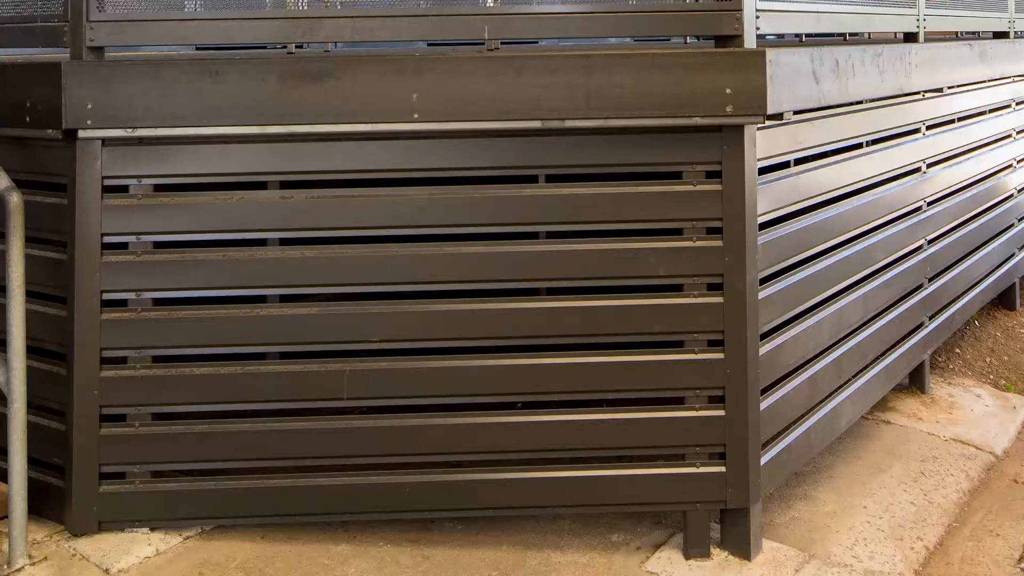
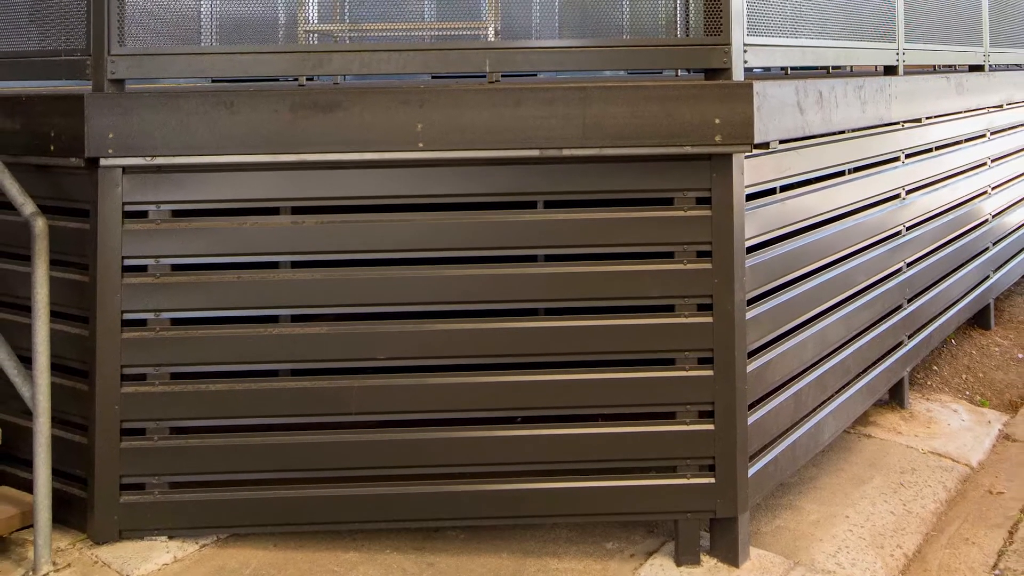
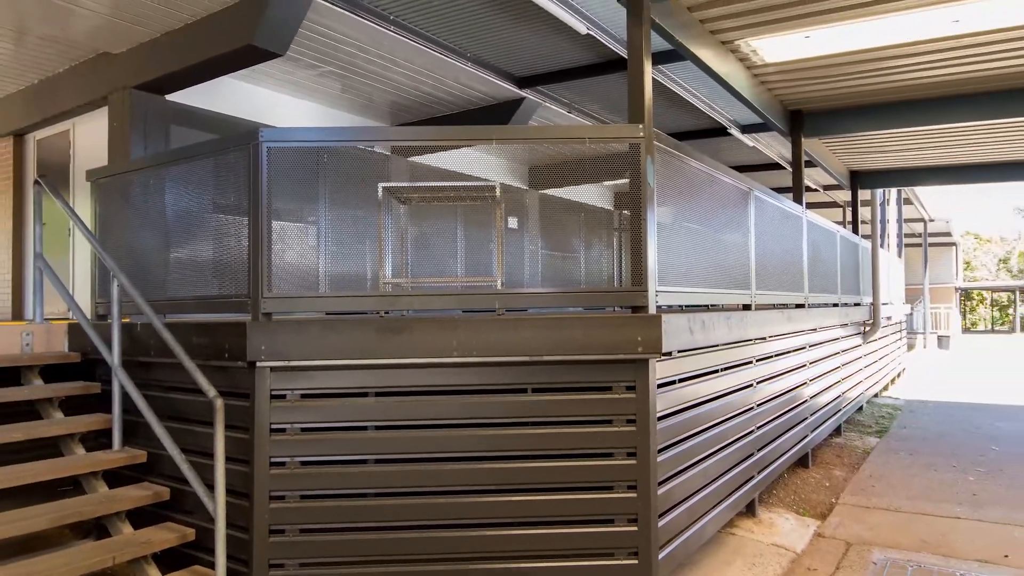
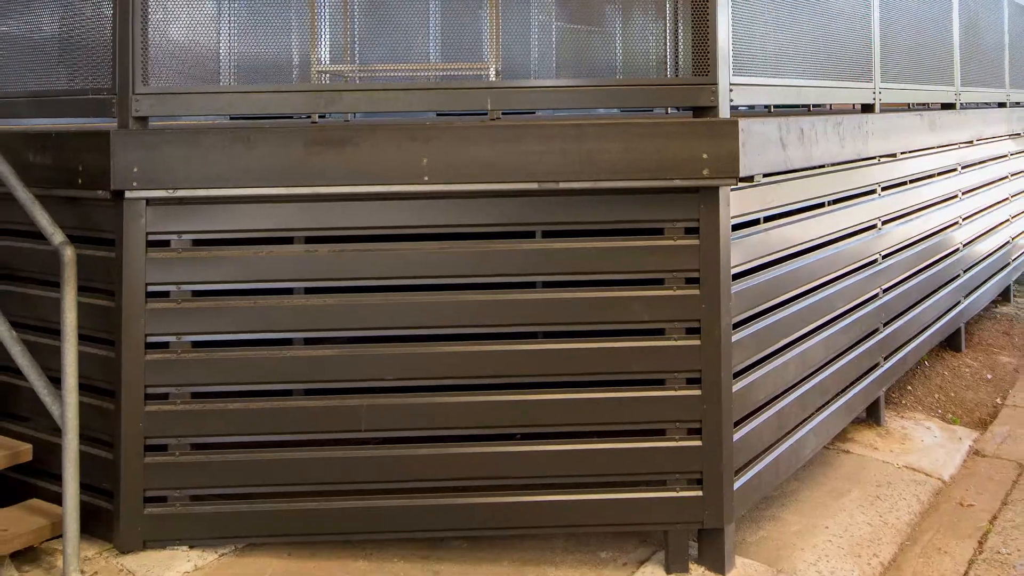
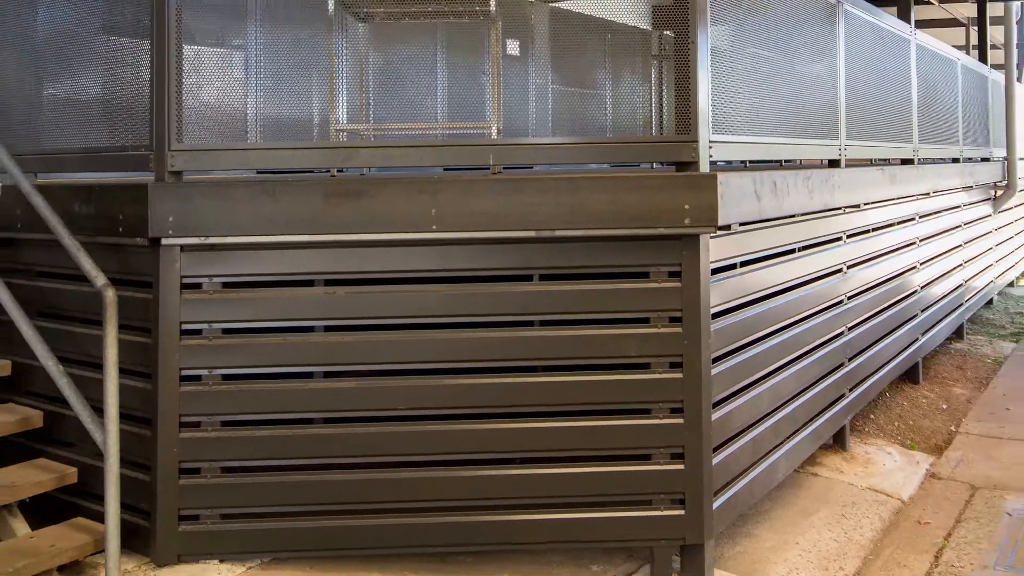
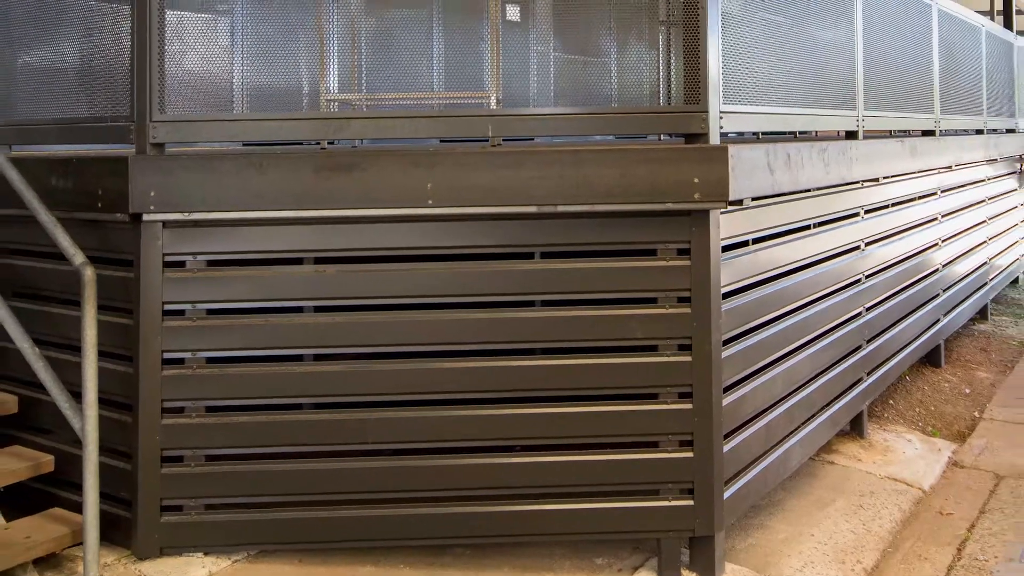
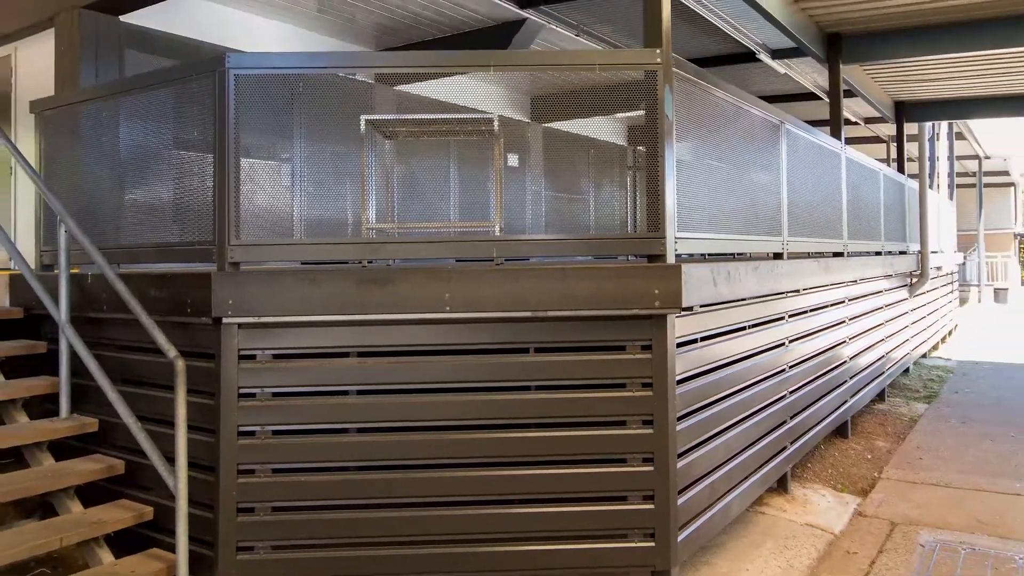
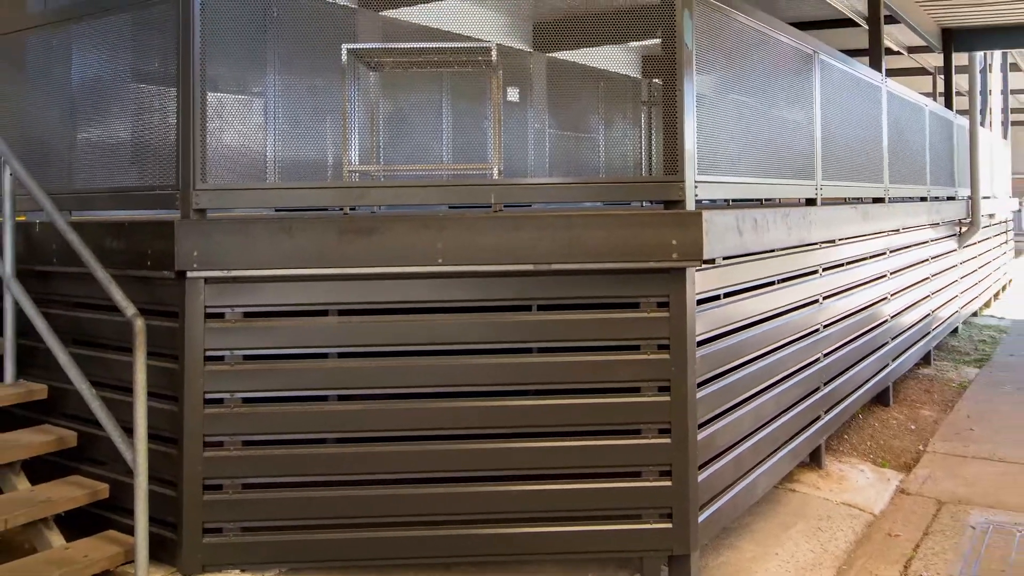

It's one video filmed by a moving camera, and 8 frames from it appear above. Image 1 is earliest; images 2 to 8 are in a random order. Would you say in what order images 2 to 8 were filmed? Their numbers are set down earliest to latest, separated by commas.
2, 4, 6, 5, 8, 7, 3
